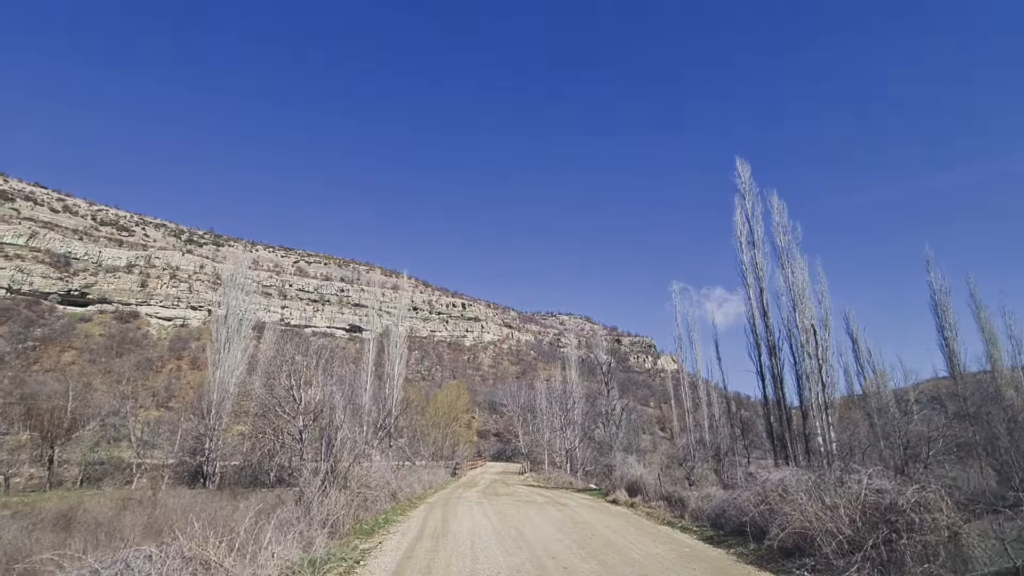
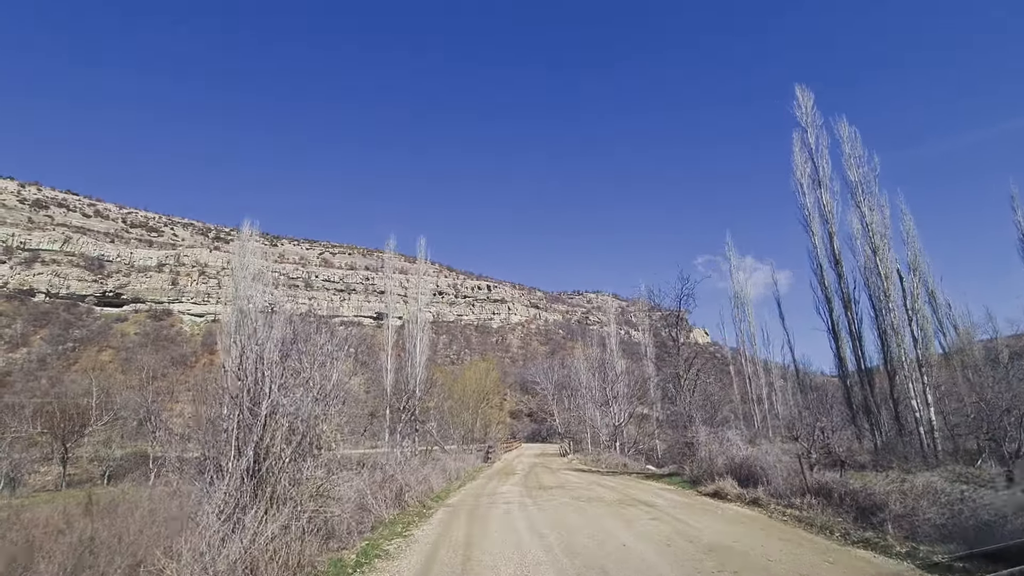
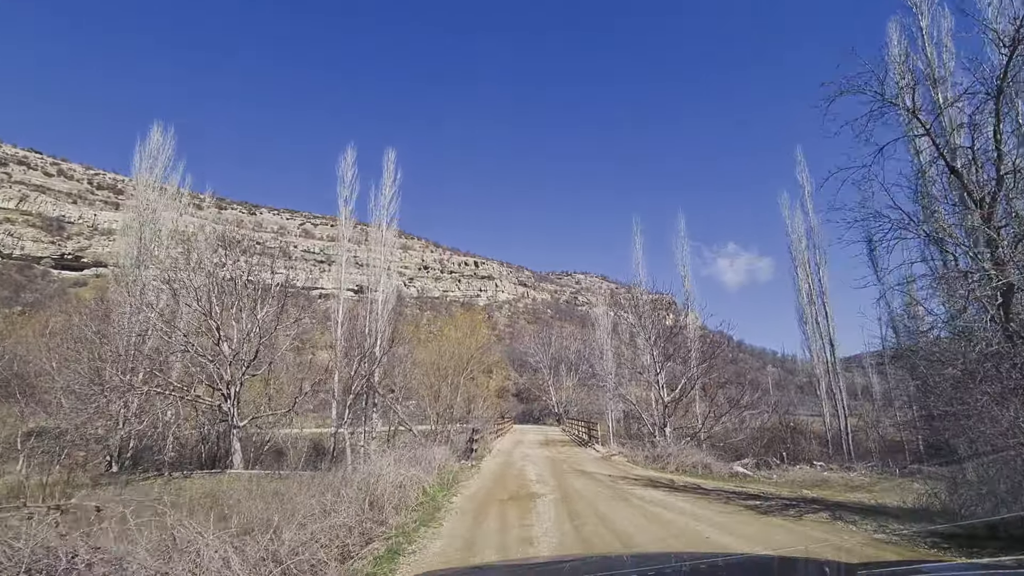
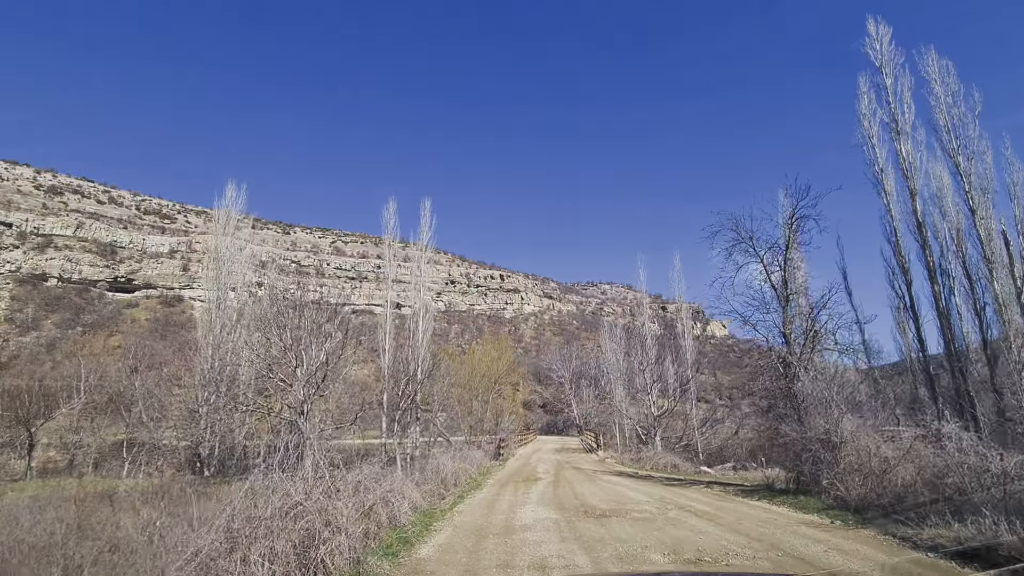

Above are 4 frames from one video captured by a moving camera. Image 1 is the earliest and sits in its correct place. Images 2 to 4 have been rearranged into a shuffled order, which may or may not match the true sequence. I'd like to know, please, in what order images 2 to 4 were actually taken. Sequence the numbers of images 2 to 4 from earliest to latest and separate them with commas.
2, 4, 3
